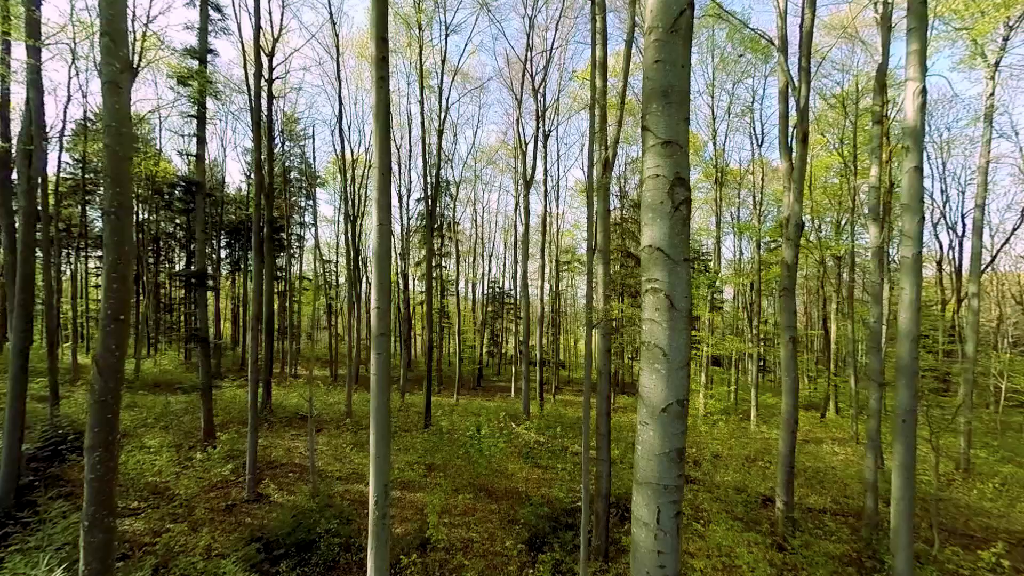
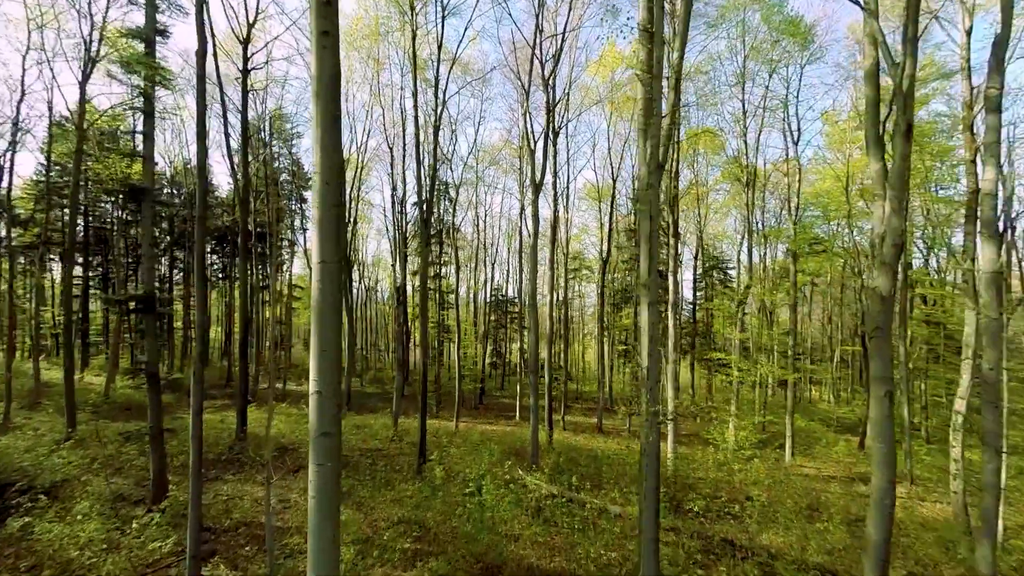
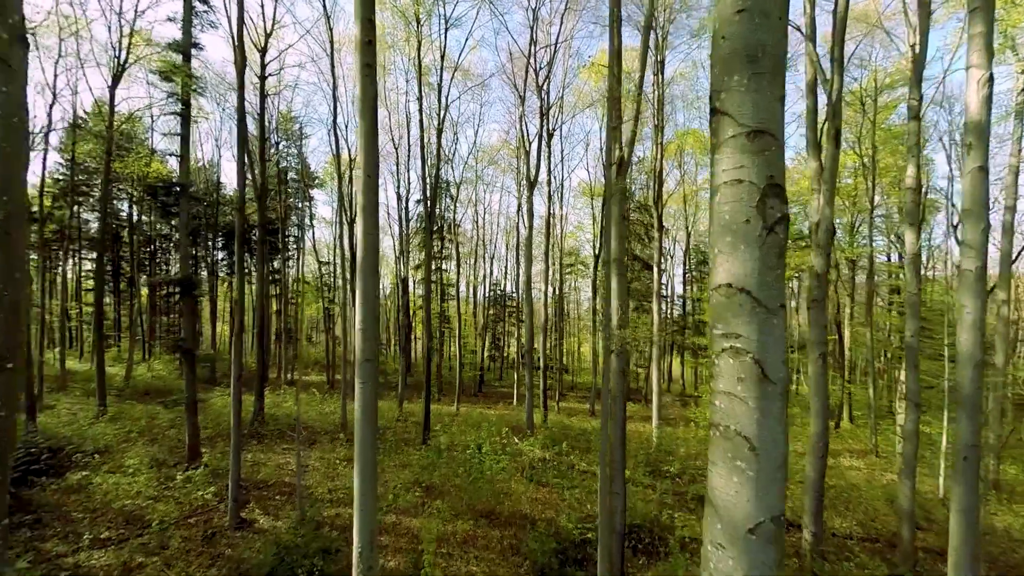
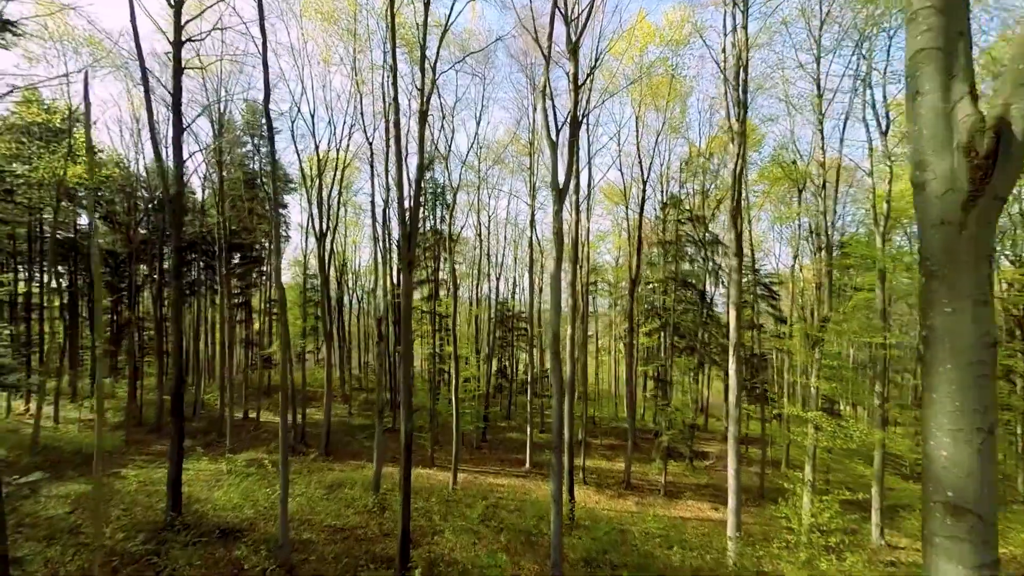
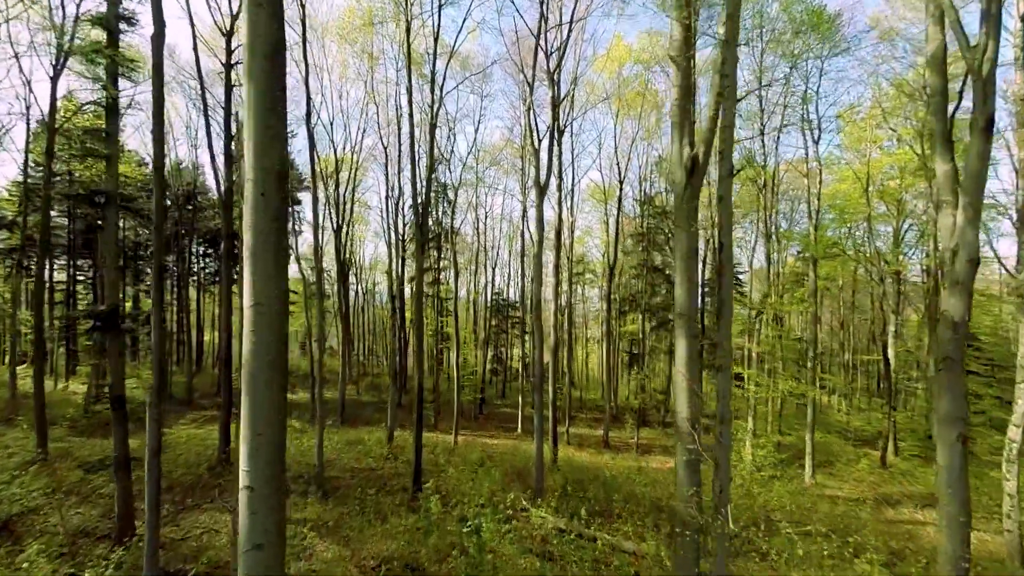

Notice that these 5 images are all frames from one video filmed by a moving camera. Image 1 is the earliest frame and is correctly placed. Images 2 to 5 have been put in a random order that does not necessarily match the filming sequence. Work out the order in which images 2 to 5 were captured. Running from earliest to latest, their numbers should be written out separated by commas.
3, 2, 5, 4
